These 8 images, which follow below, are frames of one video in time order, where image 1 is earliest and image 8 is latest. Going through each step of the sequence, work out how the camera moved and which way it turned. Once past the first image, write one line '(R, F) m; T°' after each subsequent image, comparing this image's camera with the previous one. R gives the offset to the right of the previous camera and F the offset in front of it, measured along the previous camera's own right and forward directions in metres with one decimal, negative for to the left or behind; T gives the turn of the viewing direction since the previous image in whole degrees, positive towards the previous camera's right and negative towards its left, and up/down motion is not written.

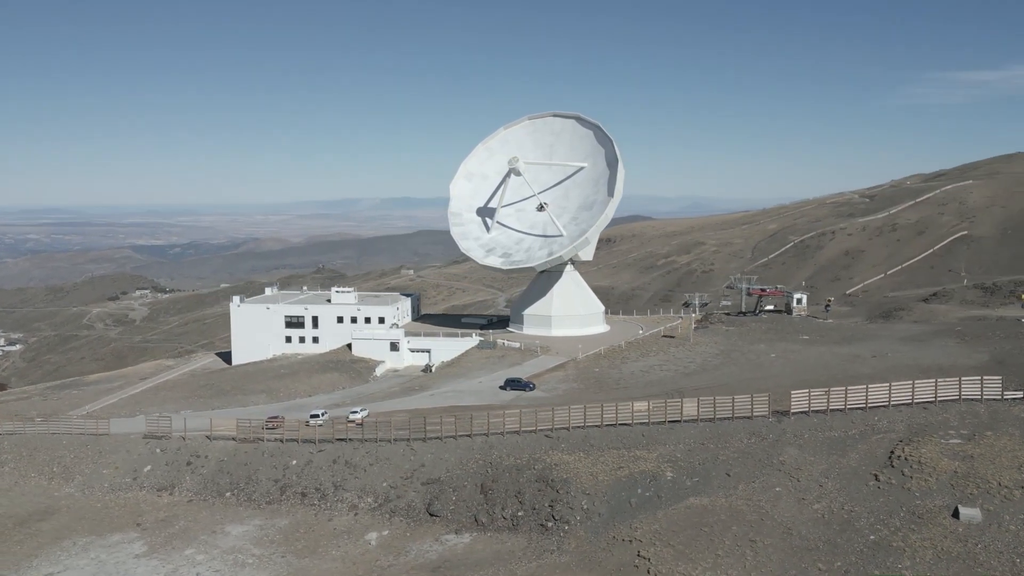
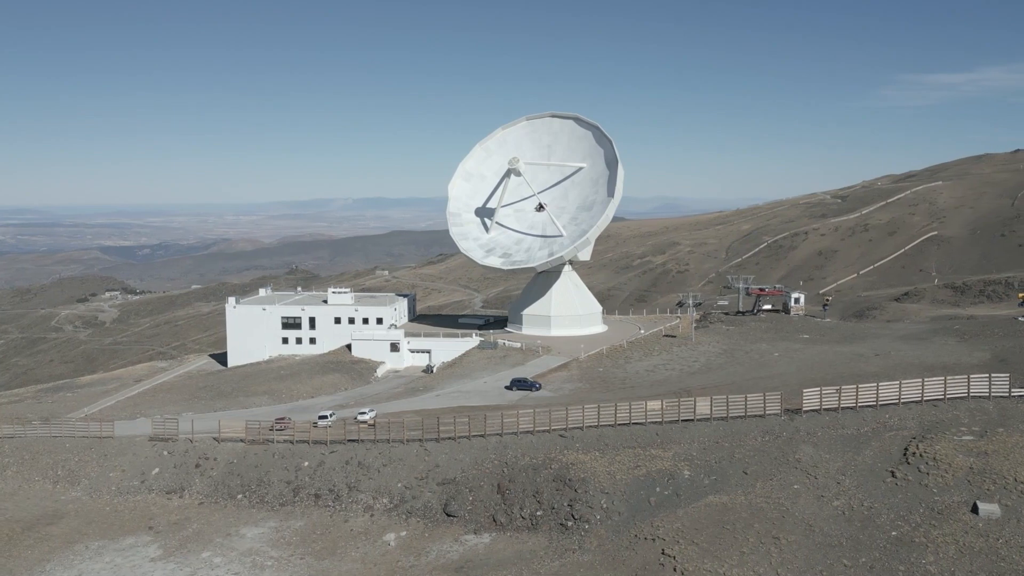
(-1.1, 0.0) m; +1°
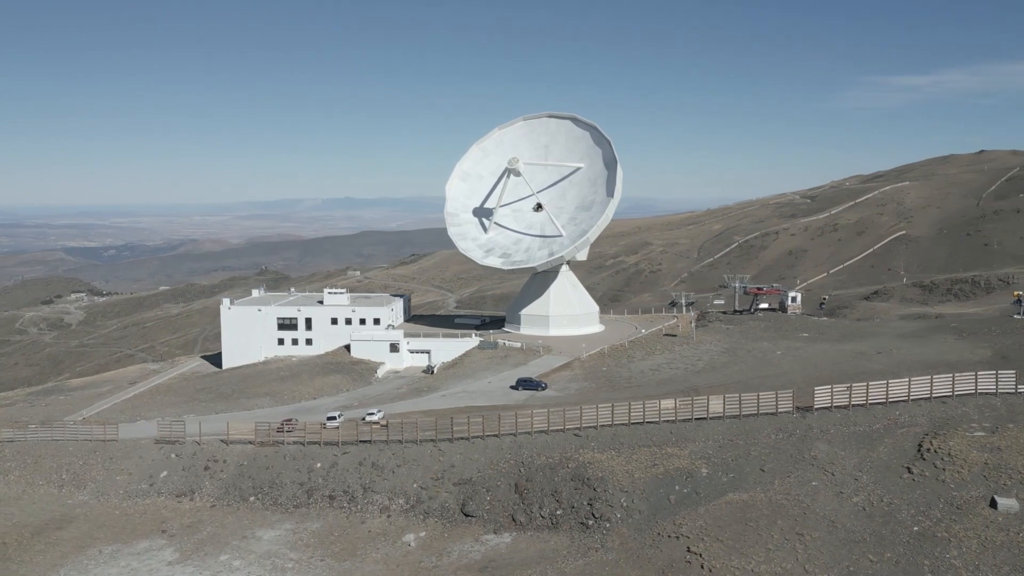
(-1.2, 0.0) m; +1°
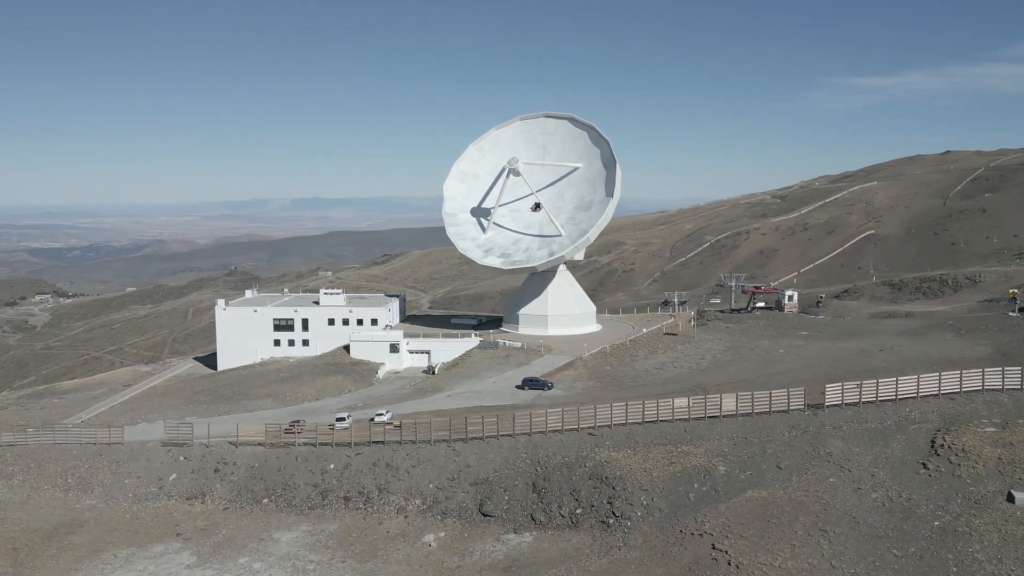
(-1.2, 0.0) m; +1°
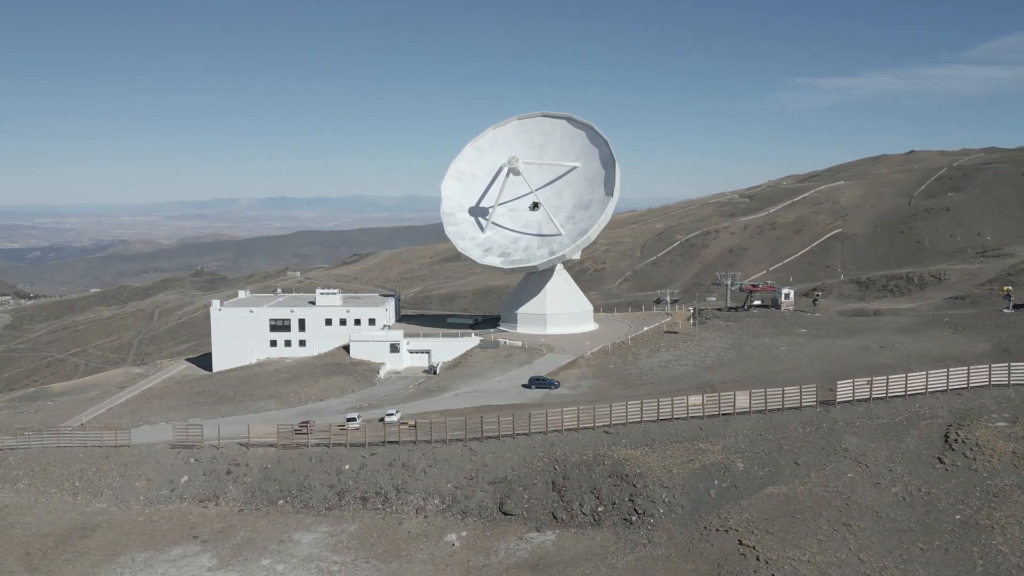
(-1.3, 0.0) m; +1°
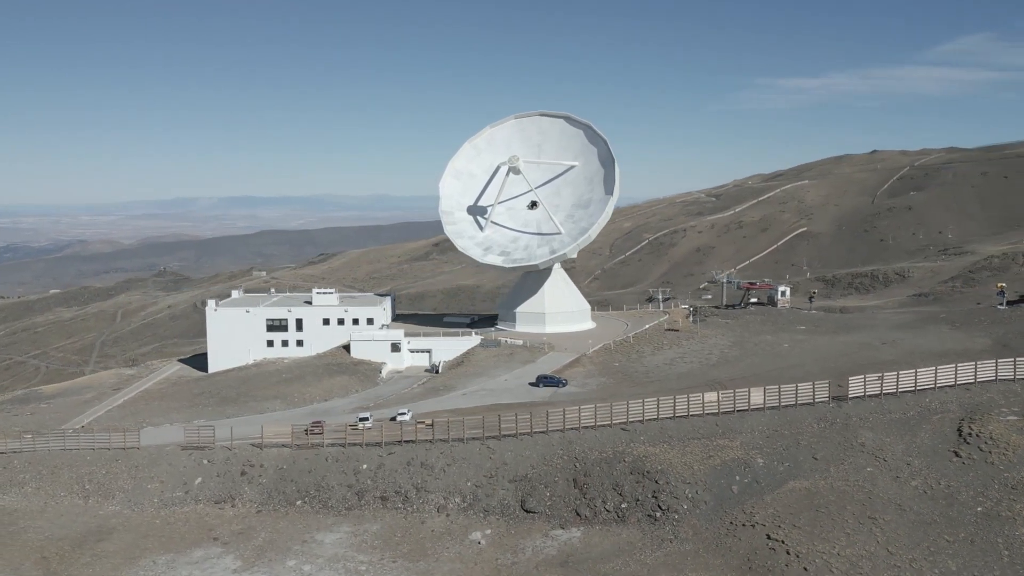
(-1.4, 0.0) m; +2°
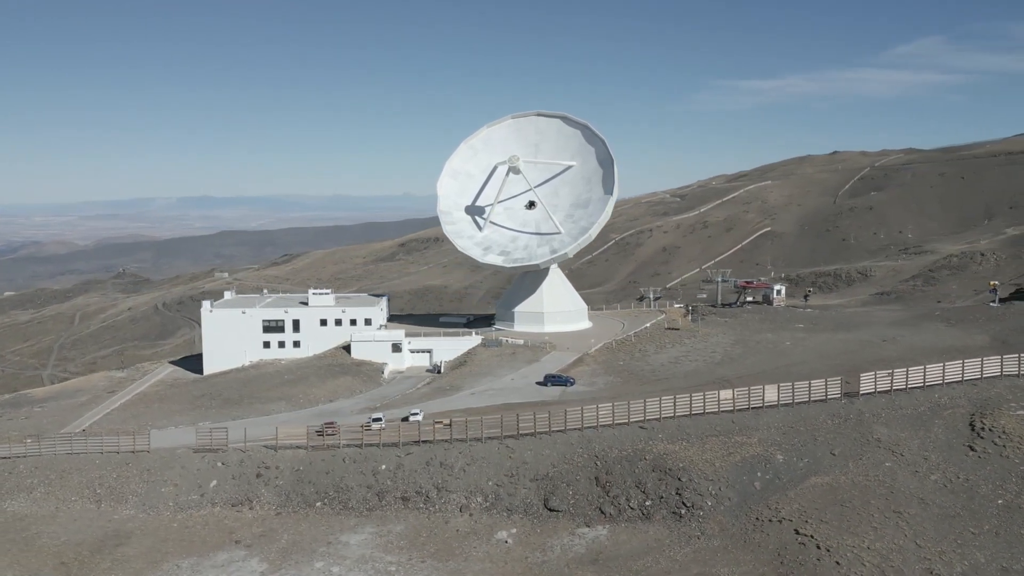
(-1.5, -0.1) m; +2°
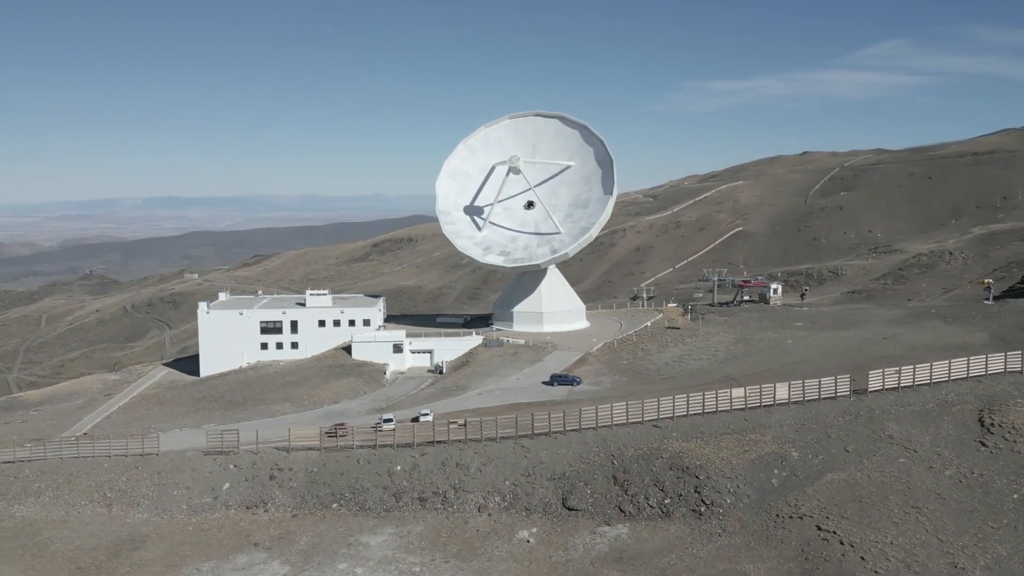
(-1.2, -0.1) m; +1°
